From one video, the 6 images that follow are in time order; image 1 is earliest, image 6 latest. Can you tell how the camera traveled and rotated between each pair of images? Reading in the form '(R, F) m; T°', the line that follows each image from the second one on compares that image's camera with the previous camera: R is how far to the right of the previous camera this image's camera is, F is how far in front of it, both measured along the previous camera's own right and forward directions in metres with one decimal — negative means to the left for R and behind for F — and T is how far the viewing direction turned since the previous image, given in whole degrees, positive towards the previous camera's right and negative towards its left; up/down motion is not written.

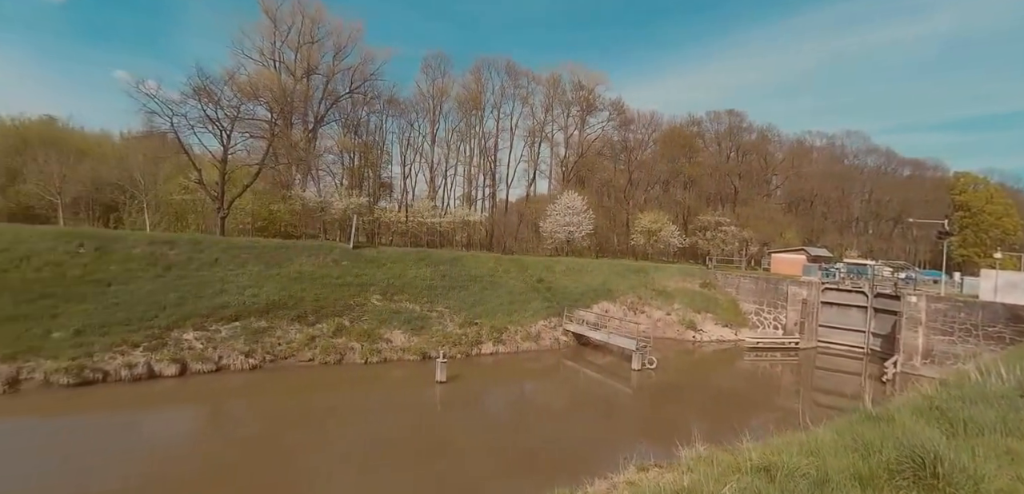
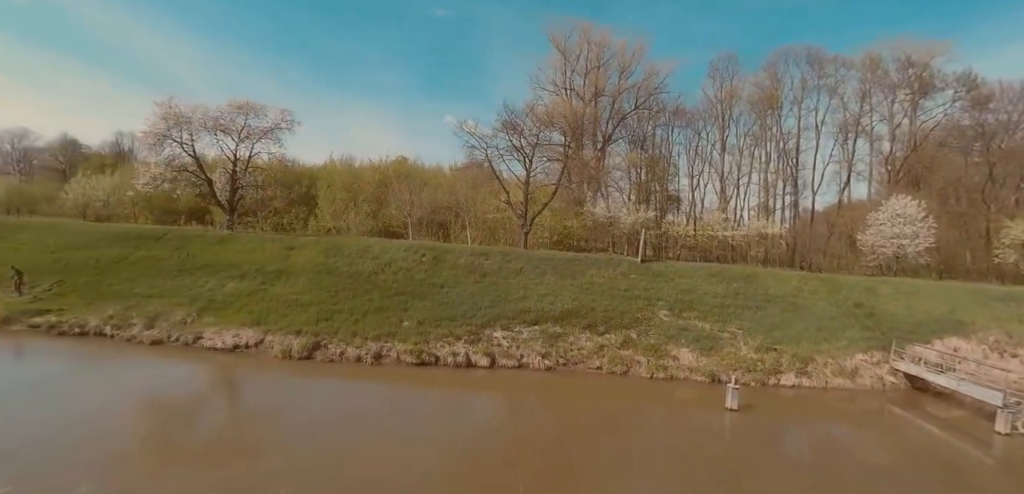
(-1.0, 0.0) m; -29°
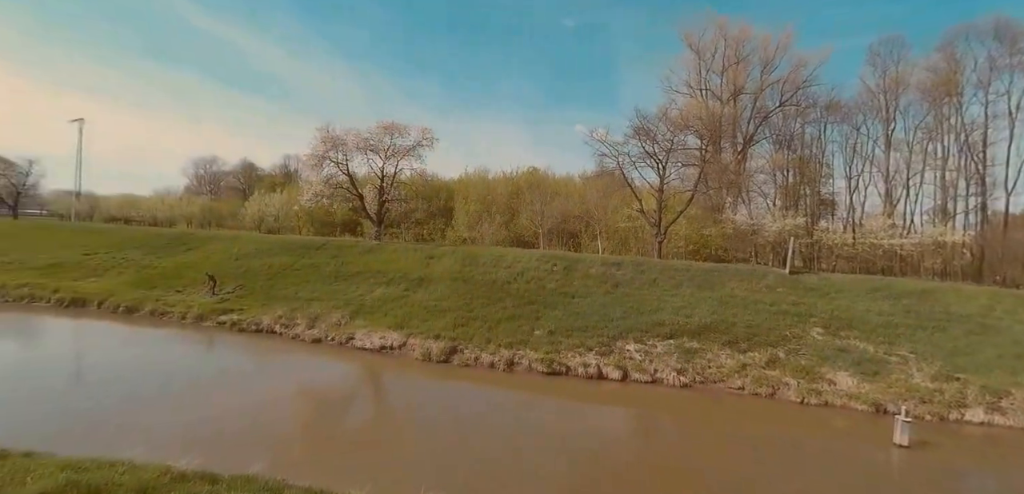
(-0.9, +0.1) m; -12°
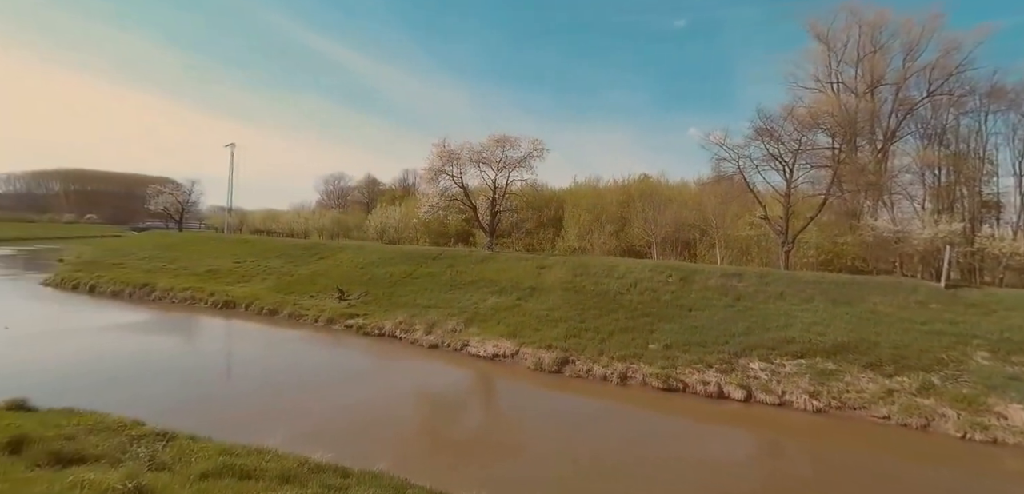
(-0.8, 0.0) m; -10°
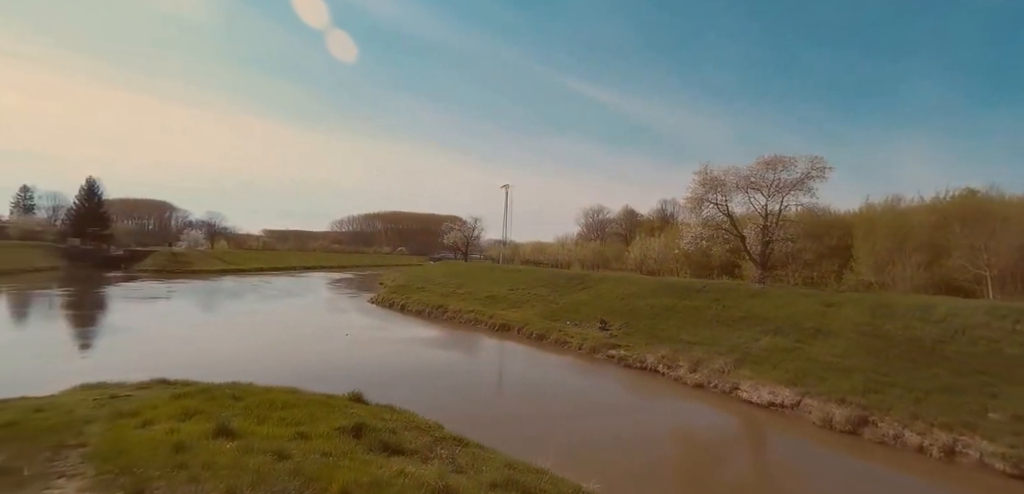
(-1.8, -0.3) m; -23°
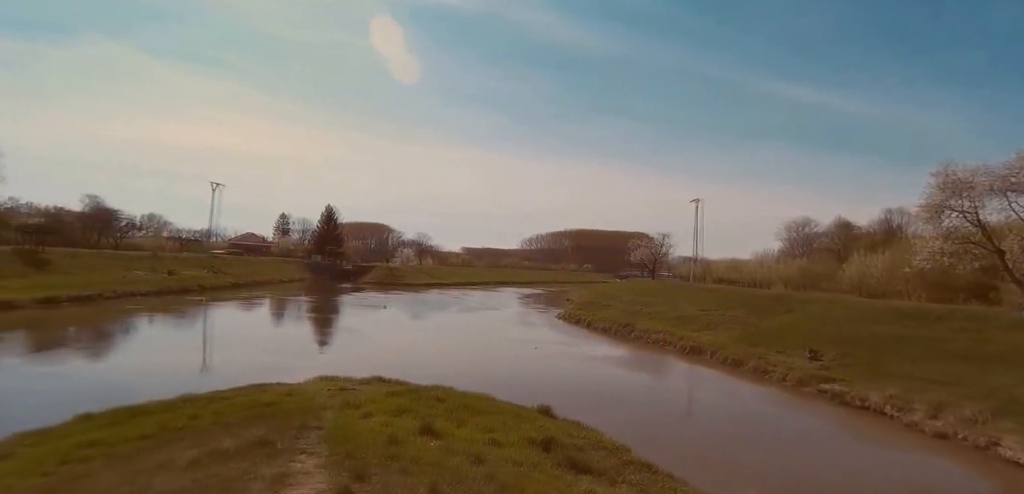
(-0.8, -0.2) m; -18°
